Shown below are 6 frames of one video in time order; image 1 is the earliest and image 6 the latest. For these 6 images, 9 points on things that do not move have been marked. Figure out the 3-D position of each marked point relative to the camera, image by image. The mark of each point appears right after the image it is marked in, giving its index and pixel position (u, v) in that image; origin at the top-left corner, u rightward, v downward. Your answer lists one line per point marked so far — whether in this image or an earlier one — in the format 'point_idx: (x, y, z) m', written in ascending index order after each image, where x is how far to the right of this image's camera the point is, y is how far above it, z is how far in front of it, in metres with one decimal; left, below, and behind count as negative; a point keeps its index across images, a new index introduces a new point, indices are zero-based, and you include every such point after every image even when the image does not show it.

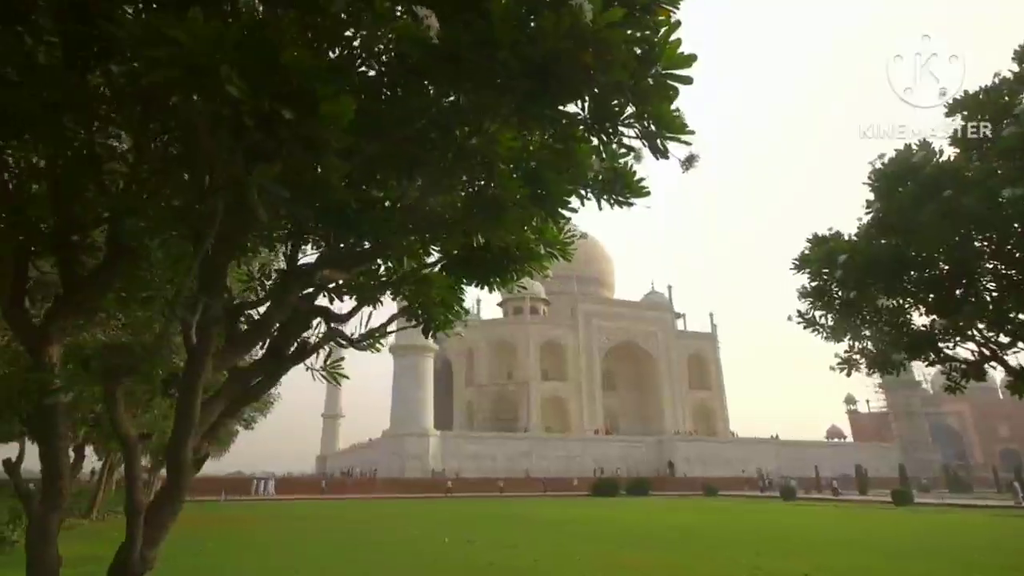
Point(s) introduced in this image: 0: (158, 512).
0: (-2.3, -1.4, +5.1) m
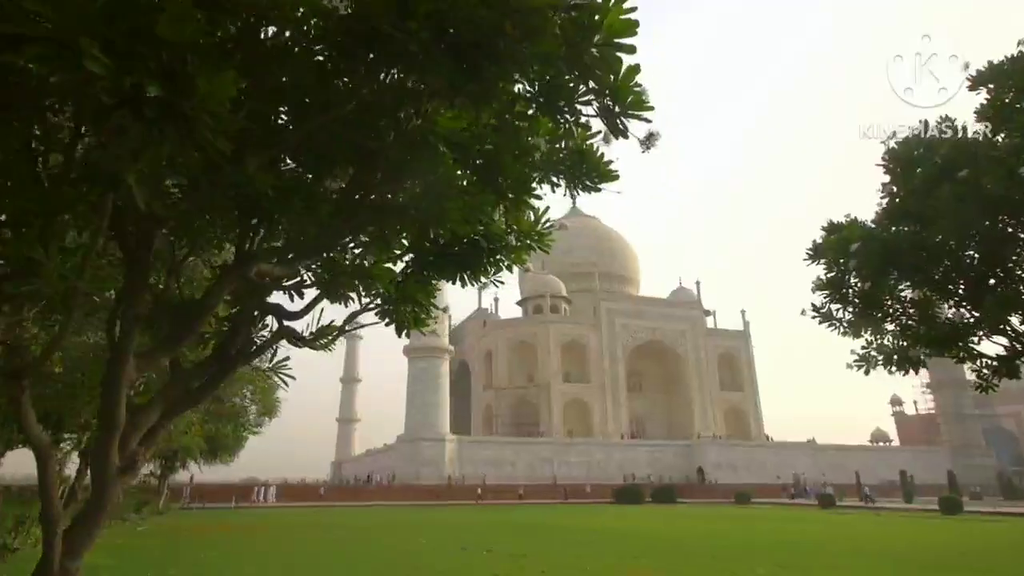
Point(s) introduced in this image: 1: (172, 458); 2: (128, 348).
0: (-2.6, -1.4, +4.7) m
1: (-5.8, -2.9, +13.1) m
2: (-2.2, -0.3, +4.5) m
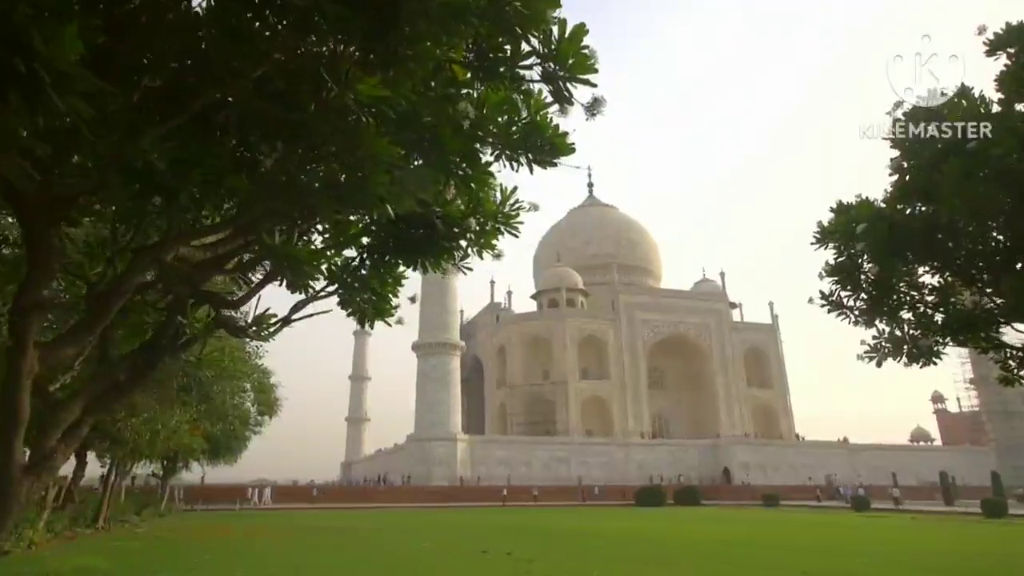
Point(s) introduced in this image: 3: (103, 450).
0: (-2.8, -1.3, +4.2) m
1: (-5.6, -2.8, +12.7) m
2: (-2.5, -0.2, +4.0) m
3: (-6.2, -2.4, +11.8) m
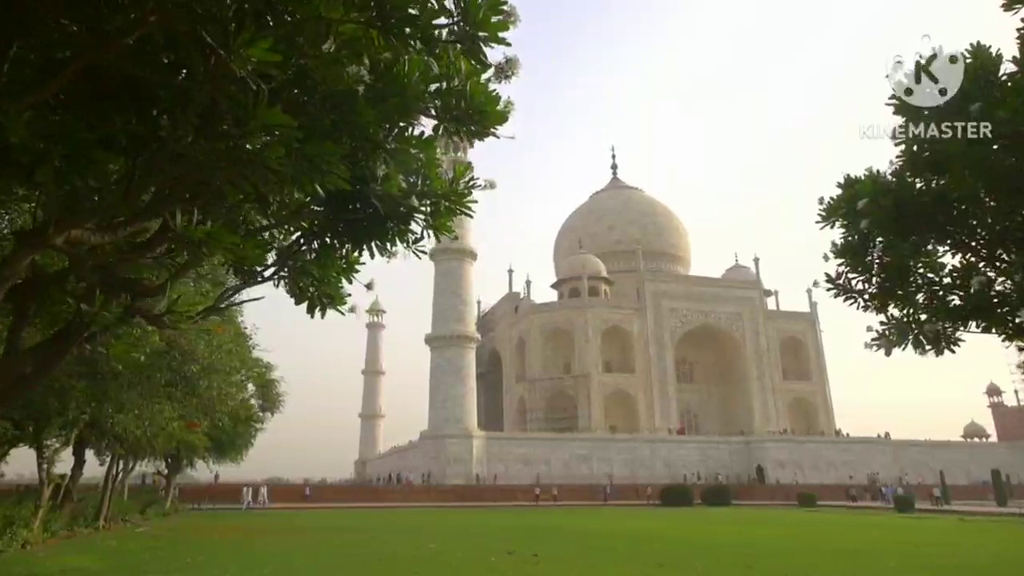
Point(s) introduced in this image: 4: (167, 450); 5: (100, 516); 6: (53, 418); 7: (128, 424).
0: (-3.0, -1.2, +3.6) m
1: (-5.4, -2.7, +12.2) m
2: (-2.7, -0.1, +3.3) m
3: (-6.0, -2.3, +11.3) m
4: (-5.3, -2.5, +11.8) m
5: (-6.1, -3.4, +11.5) m
6: (-5.8, -1.7, +9.8) m
7: (-4.6, -1.6, +9.3) m
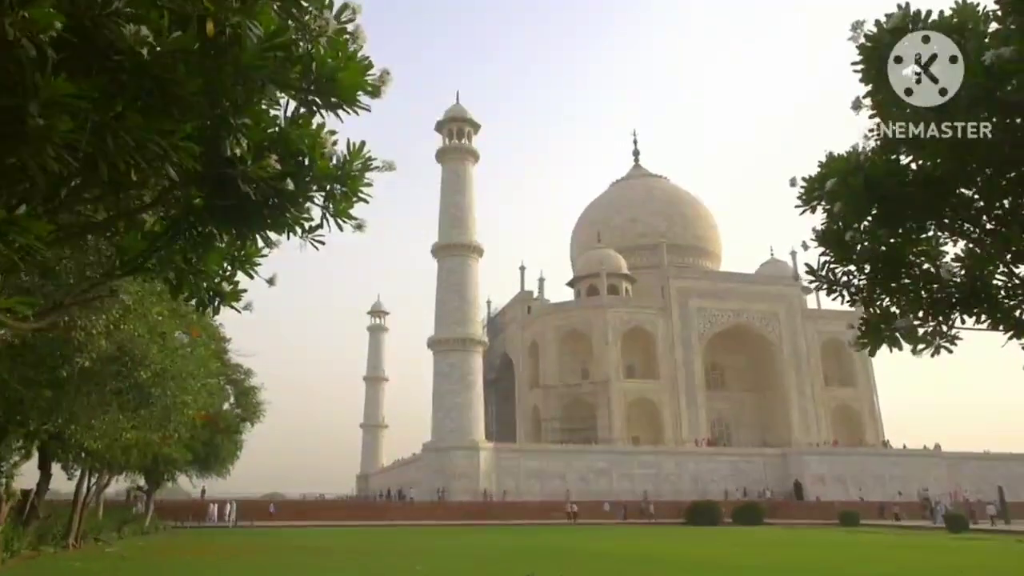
0: (-3.3, -1.1, +2.5) m
1: (-5.2, -2.7, +11.3) m
2: (-3.0, 0.0, +2.3) m
3: (-5.9, -2.3, +10.4) m
4: (-5.2, -2.5, +10.9) m
5: (-6.0, -3.4, +10.5) m
6: (-5.8, -1.6, +8.9) m
7: (-4.6, -1.6, +8.3) m
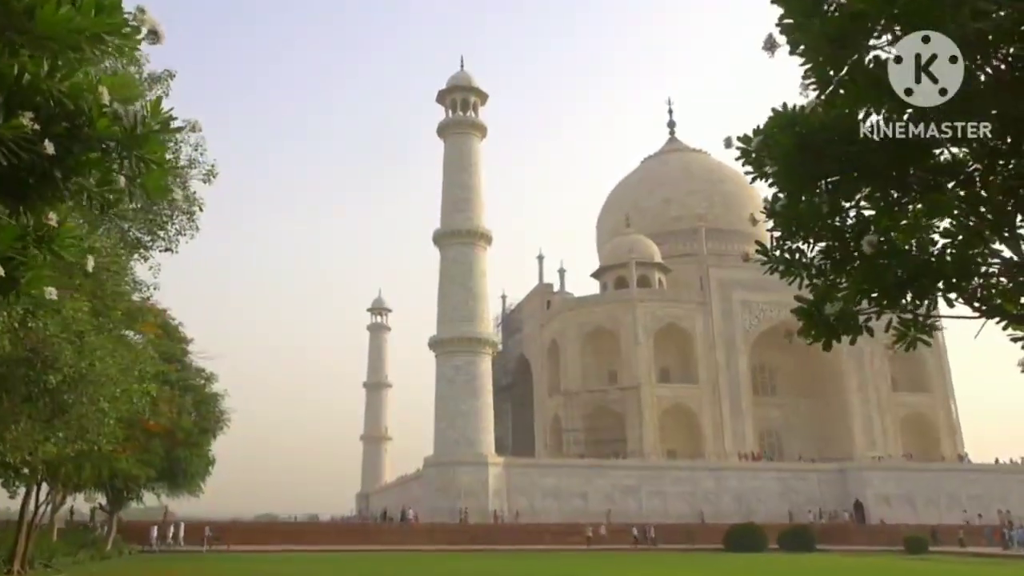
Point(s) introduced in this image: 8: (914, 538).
0: (-3.6, -0.9, +1.1) m
1: (-5.1, -2.6, +9.9) m
2: (-3.3, +0.2, +0.8) m
3: (-5.8, -2.2, +9.1) m
4: (-5.0, -2.4, +9.5) m
5: (-5.9, -3.3, +9.2) m
6: (-5.8, -1.5, +7.6) m
7: (-4.7, -1.5, +7.0) m
8: (+9.6, -5.7, +18.2) m
